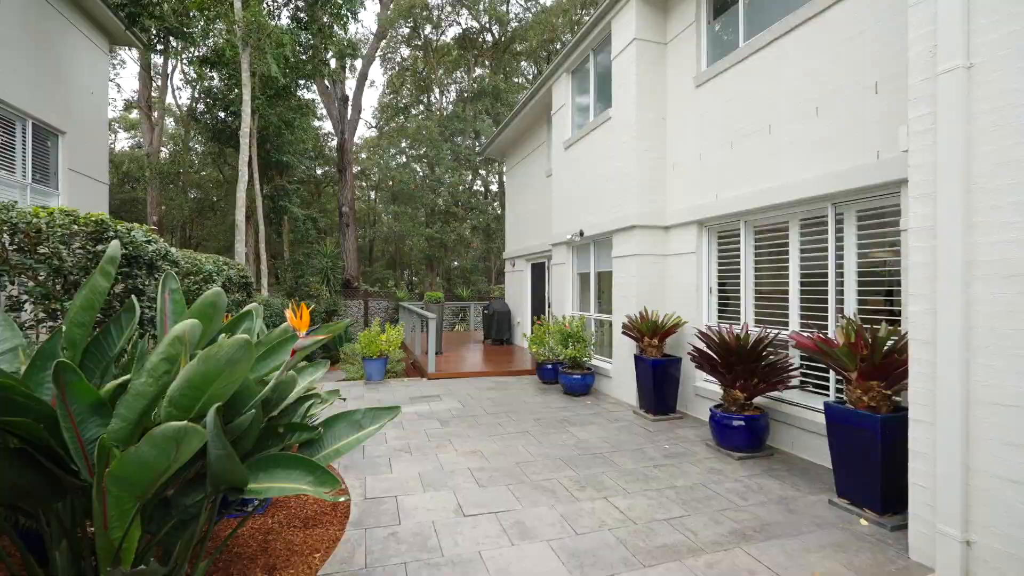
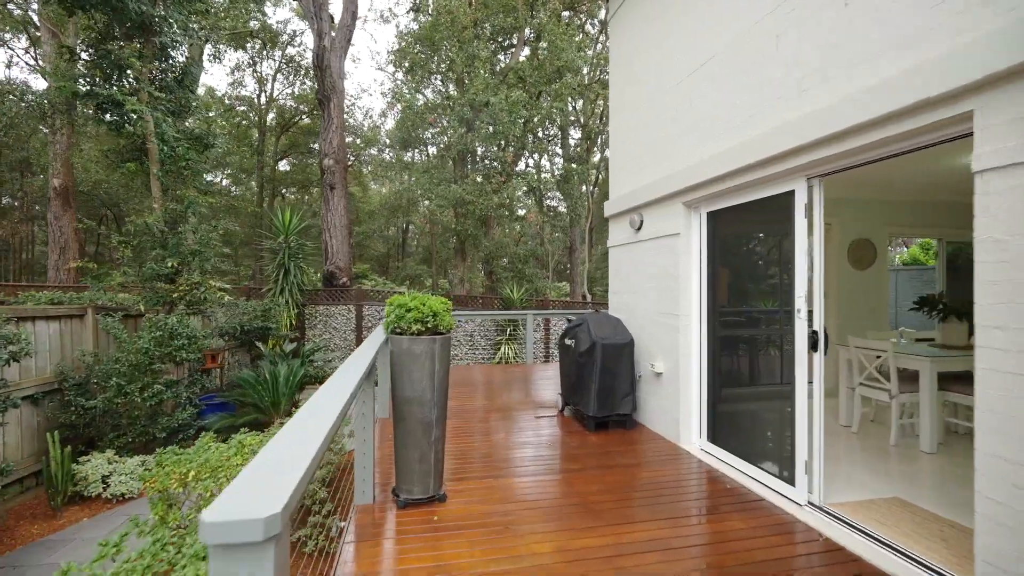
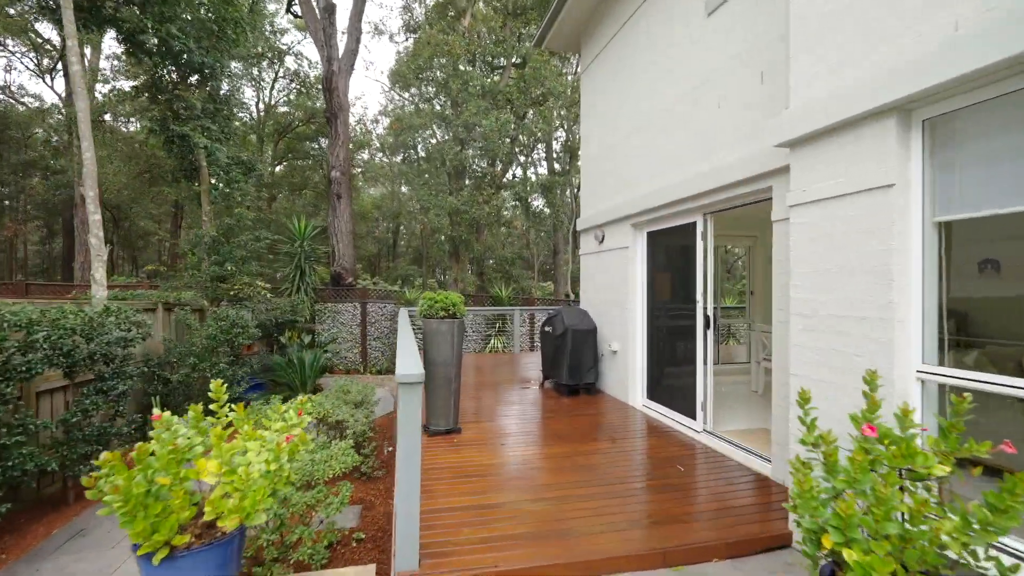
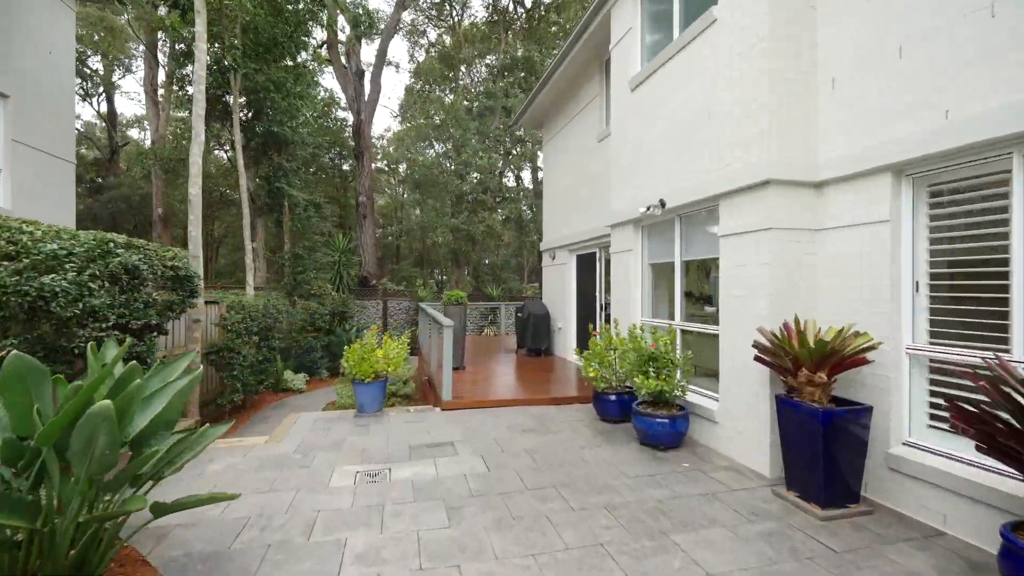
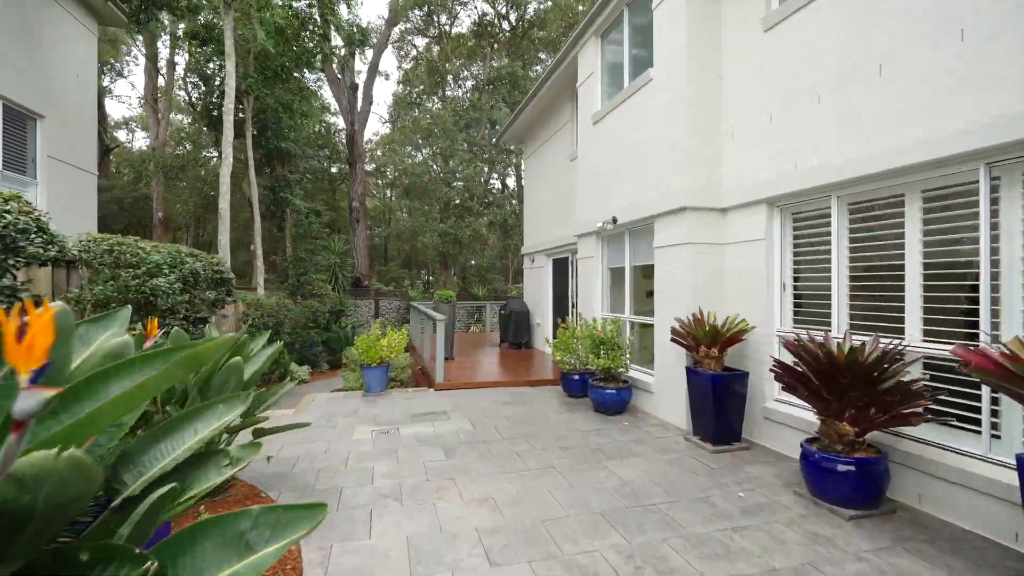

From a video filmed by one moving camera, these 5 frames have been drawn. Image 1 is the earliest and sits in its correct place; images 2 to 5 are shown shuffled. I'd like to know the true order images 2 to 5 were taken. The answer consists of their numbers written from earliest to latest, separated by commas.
5, 4, 3, 2
